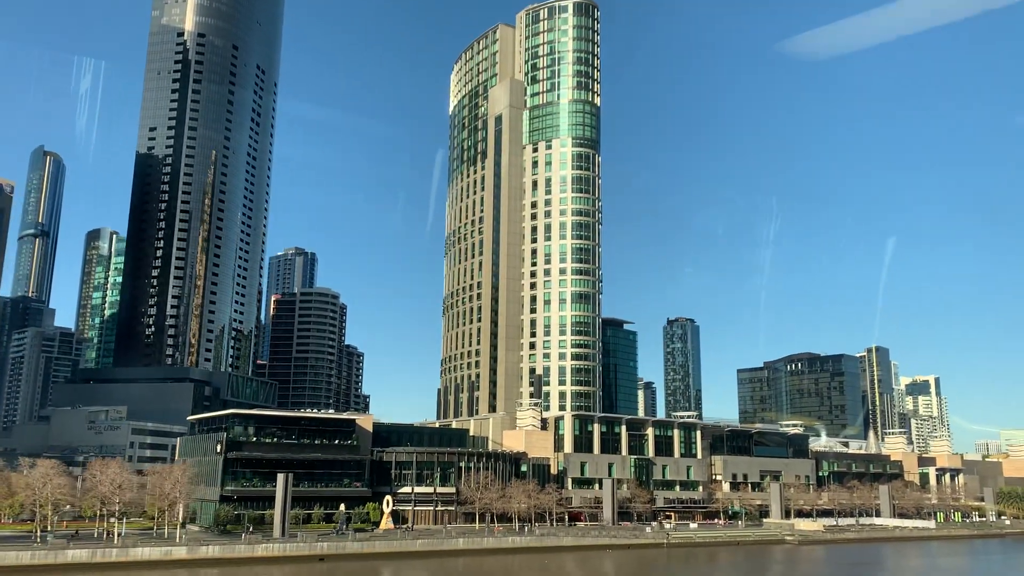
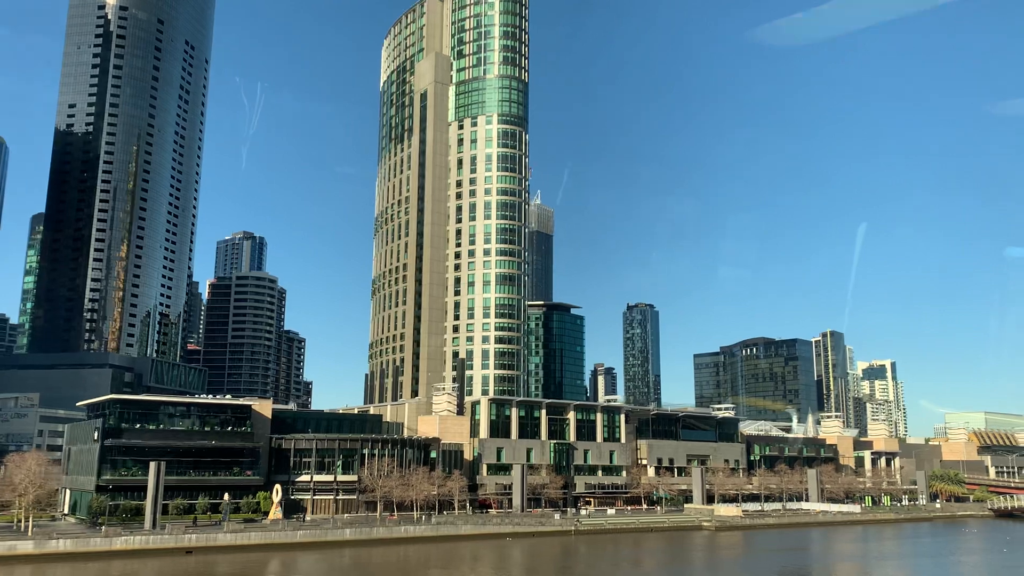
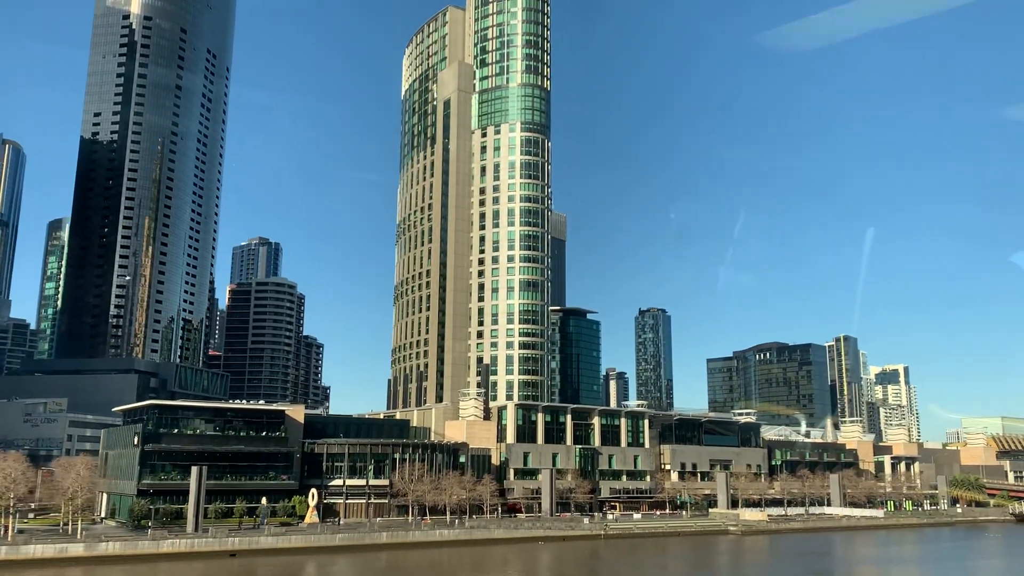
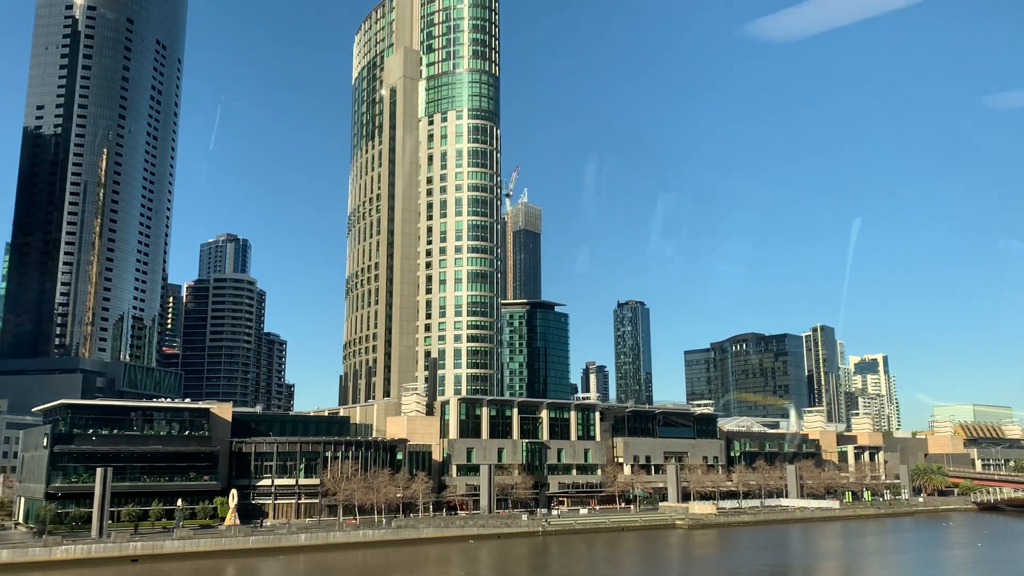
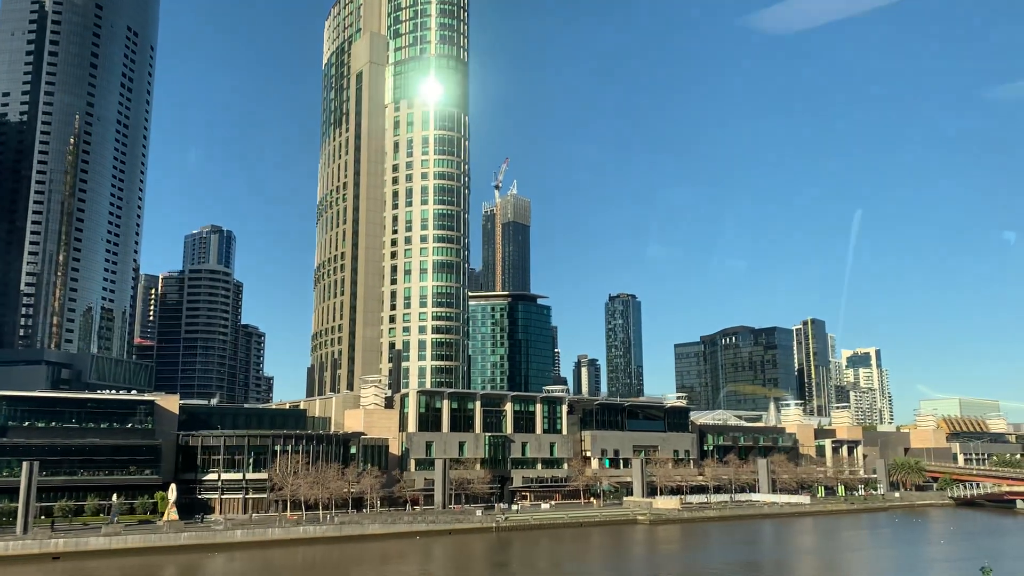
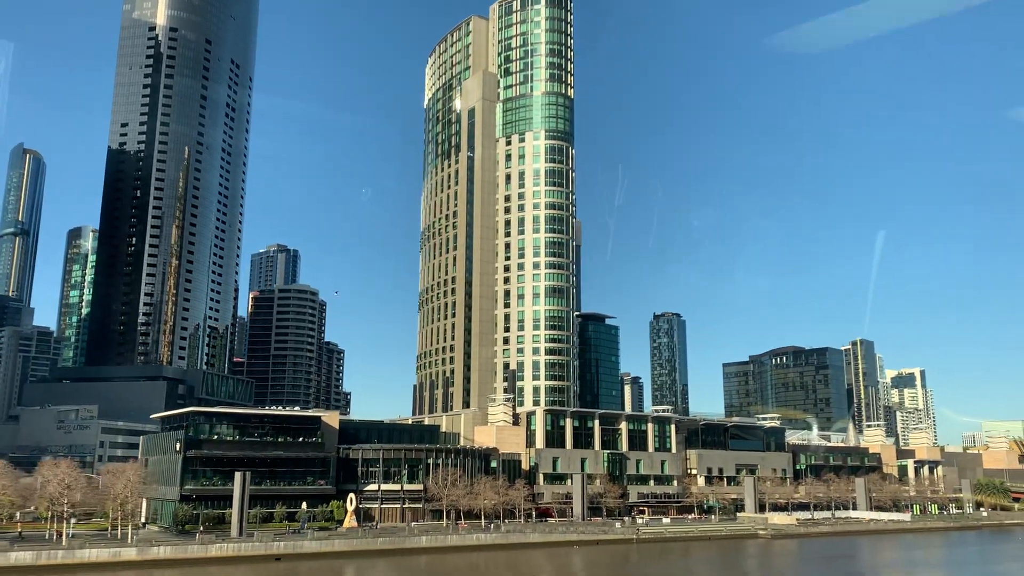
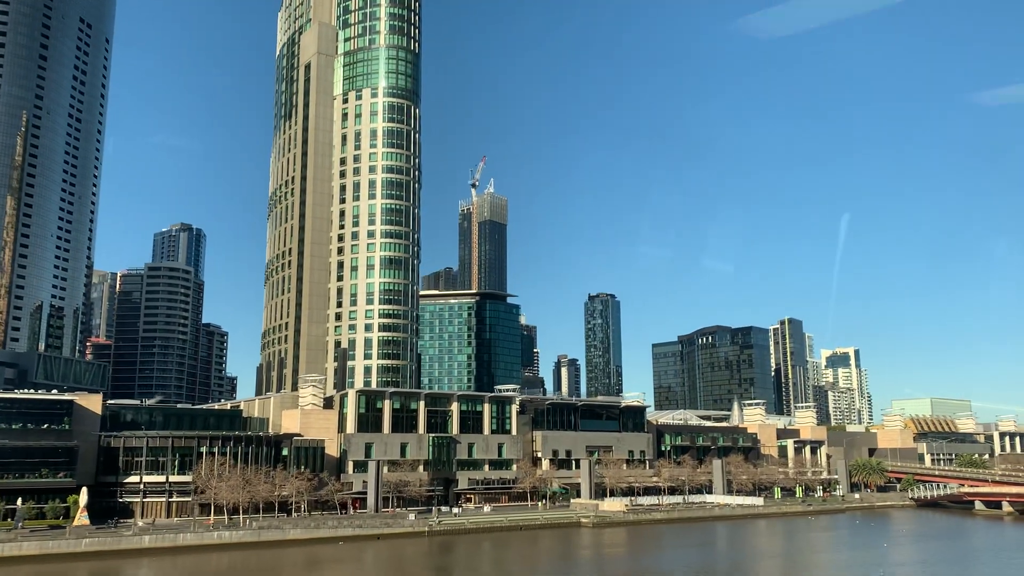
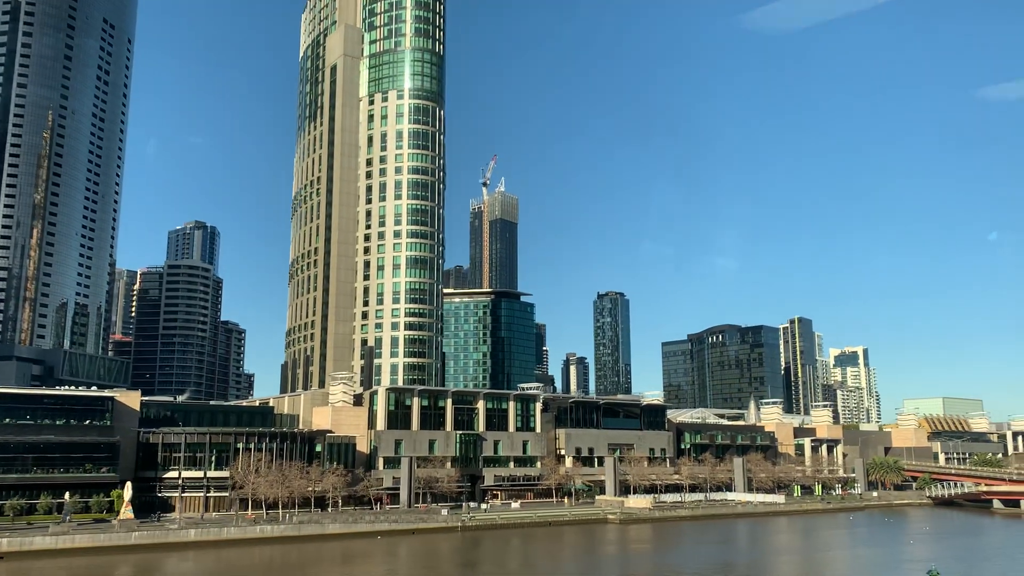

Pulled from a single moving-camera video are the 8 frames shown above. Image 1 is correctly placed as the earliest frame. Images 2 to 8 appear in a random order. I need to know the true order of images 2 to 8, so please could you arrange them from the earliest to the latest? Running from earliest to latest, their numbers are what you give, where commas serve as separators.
6, 3, 2, 4, 5, 8, 7
